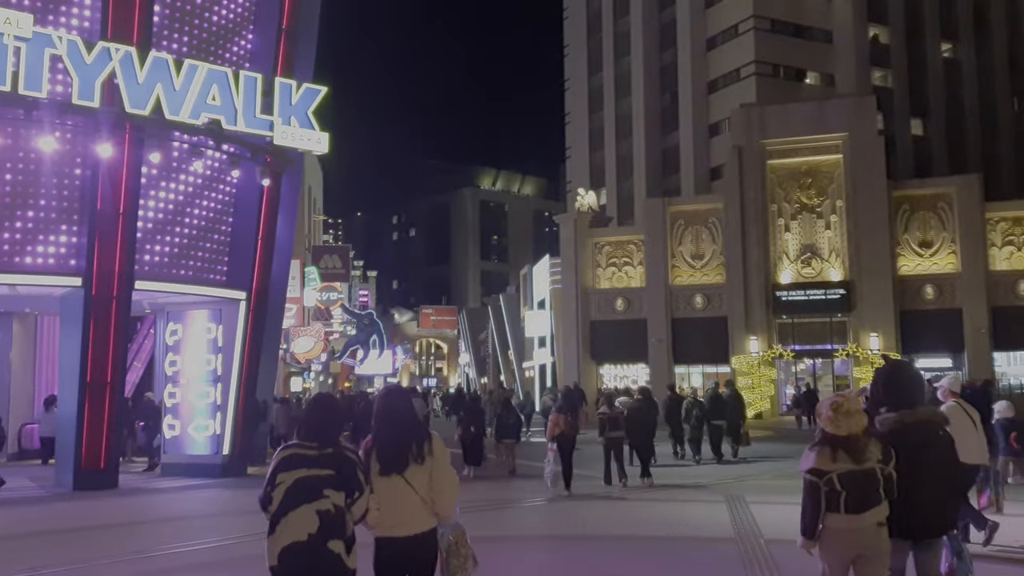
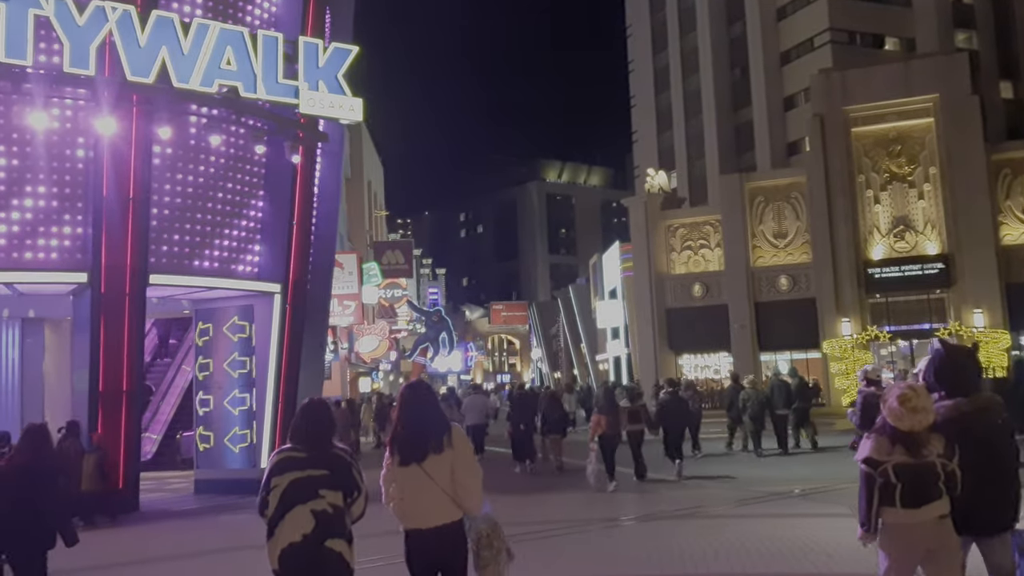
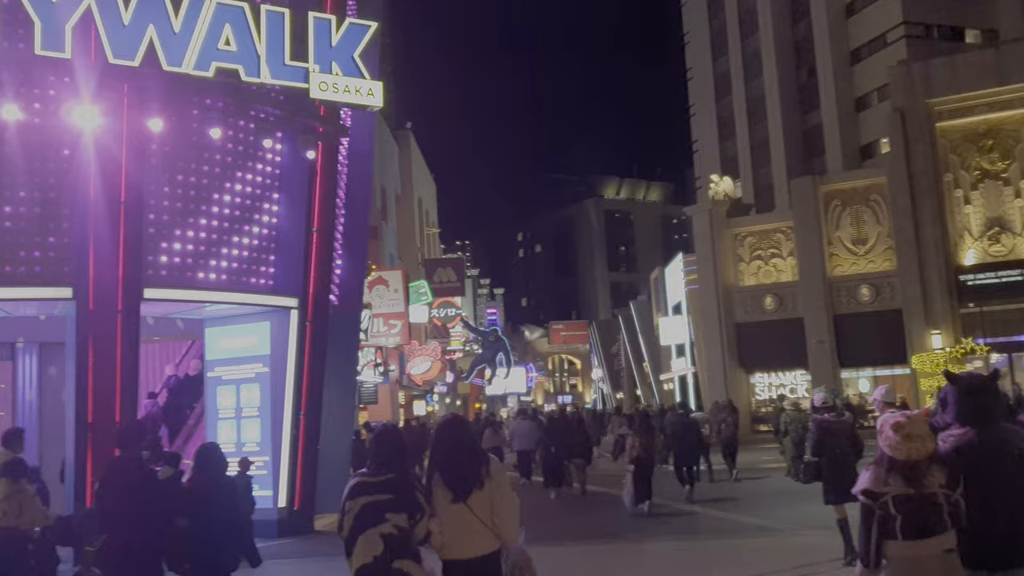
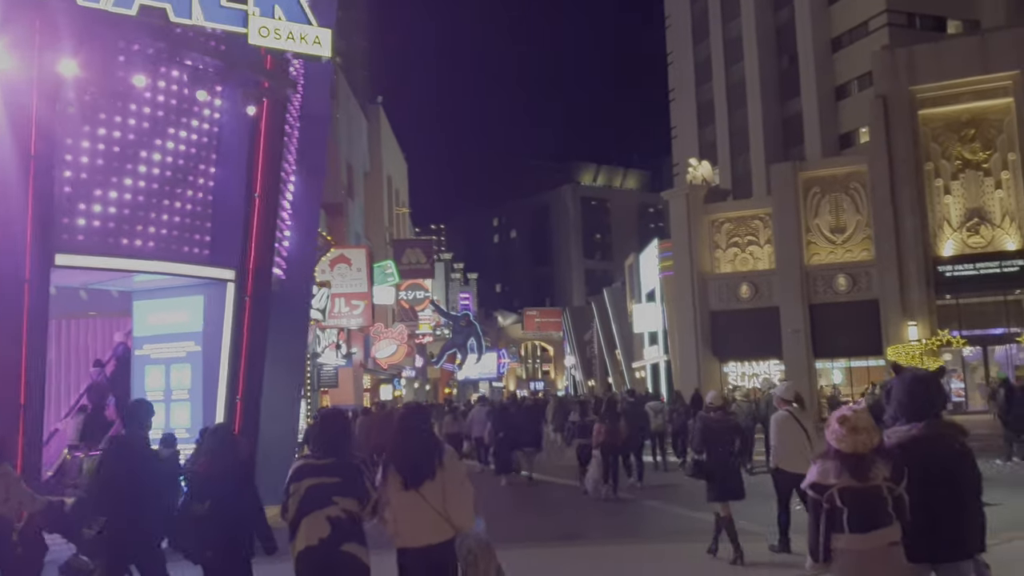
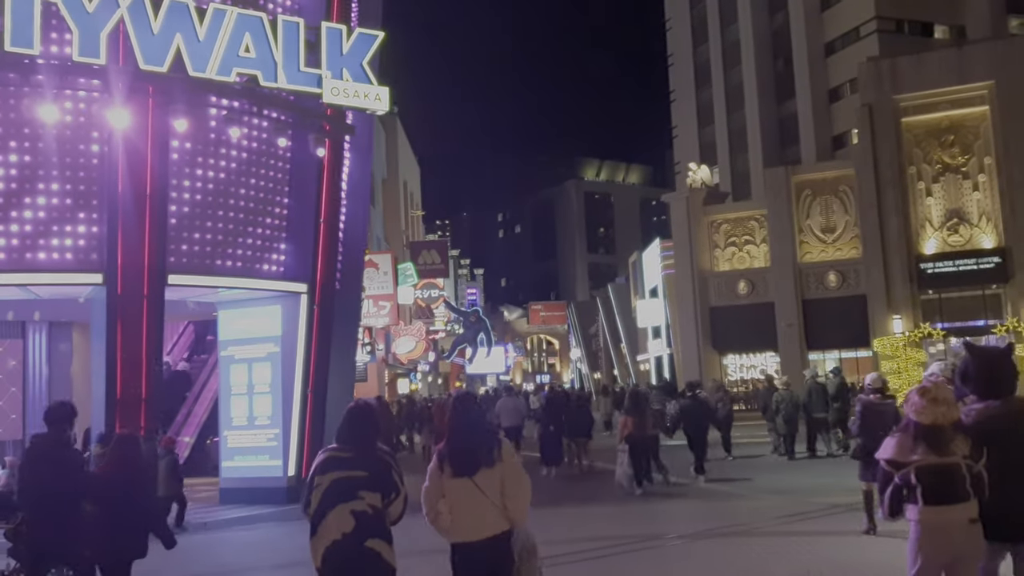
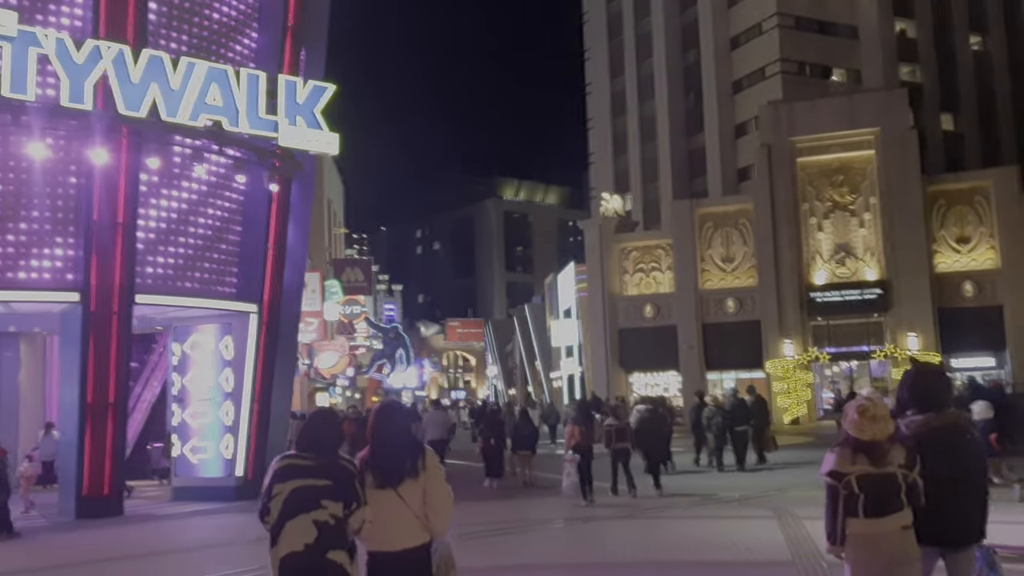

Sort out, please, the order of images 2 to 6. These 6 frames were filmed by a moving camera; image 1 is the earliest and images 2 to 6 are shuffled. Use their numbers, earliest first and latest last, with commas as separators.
6, 2, 5, 3, 4
